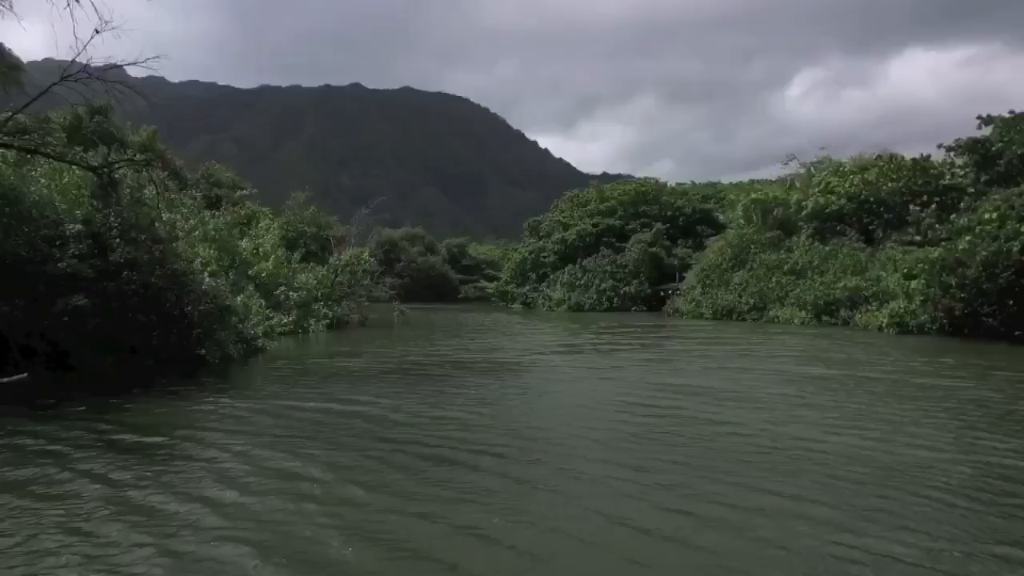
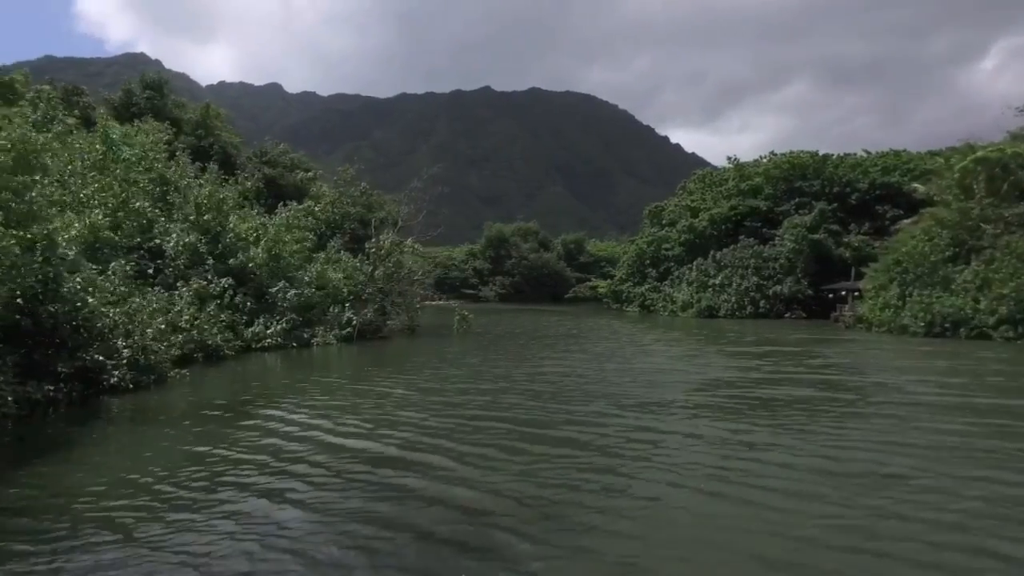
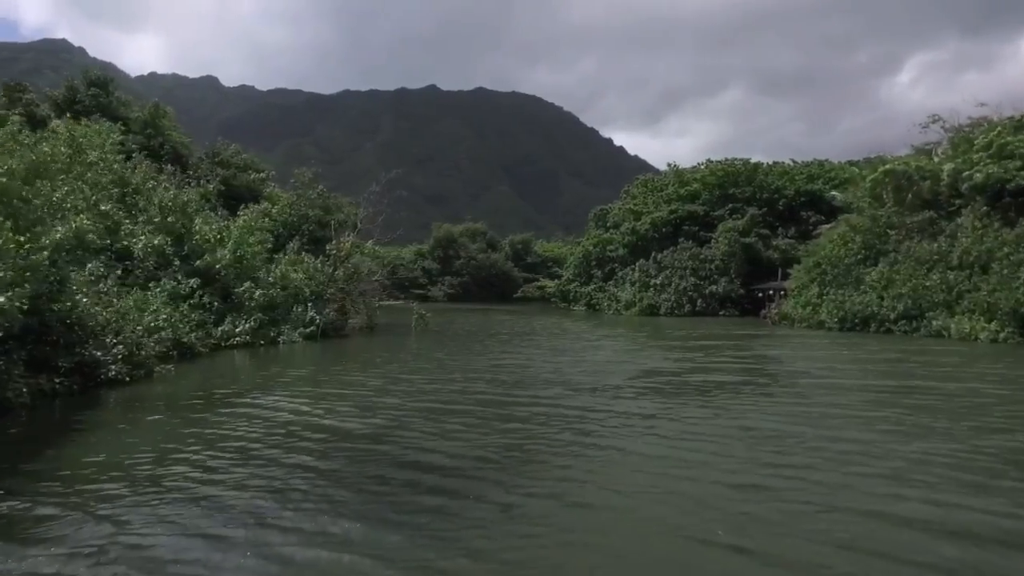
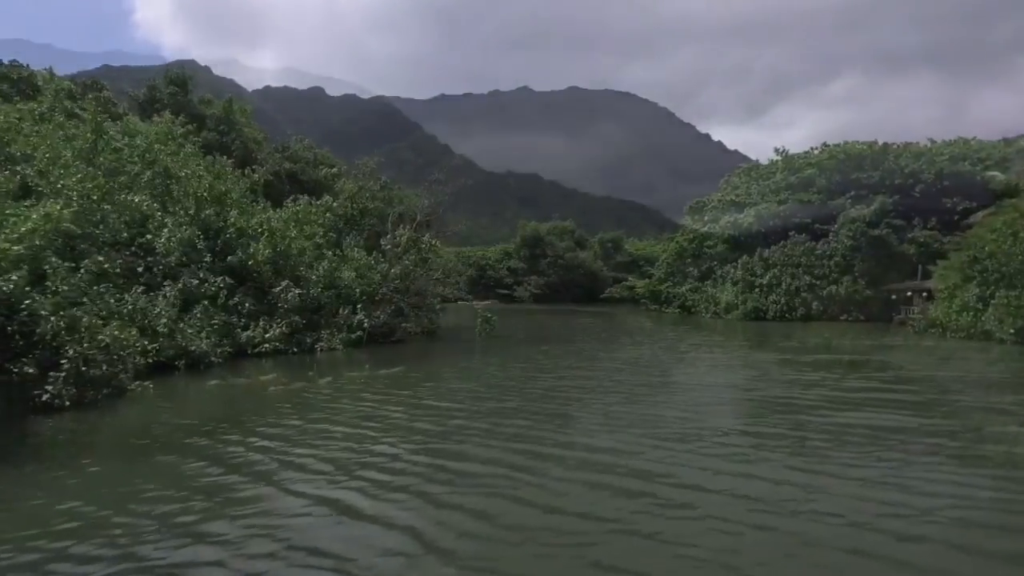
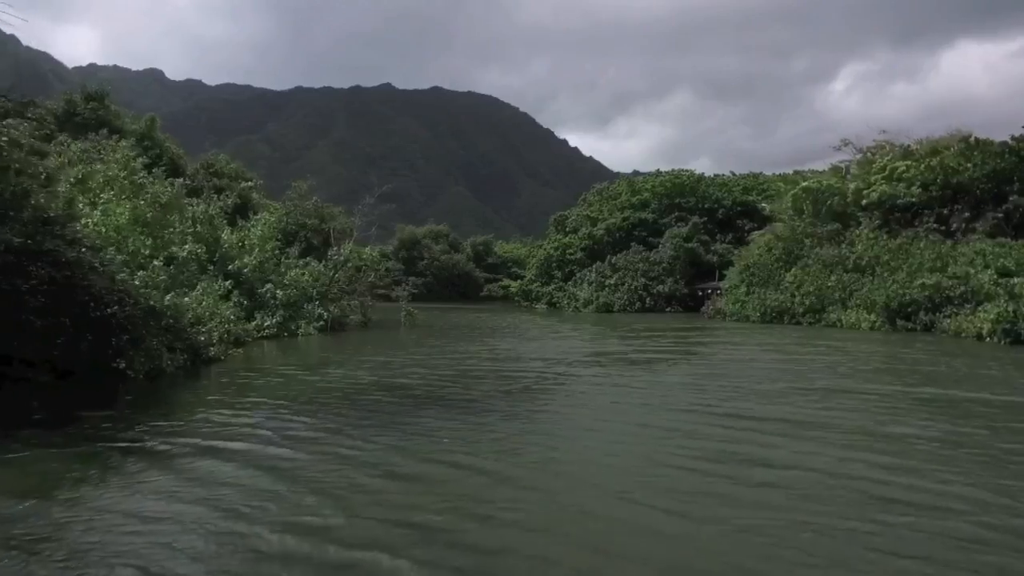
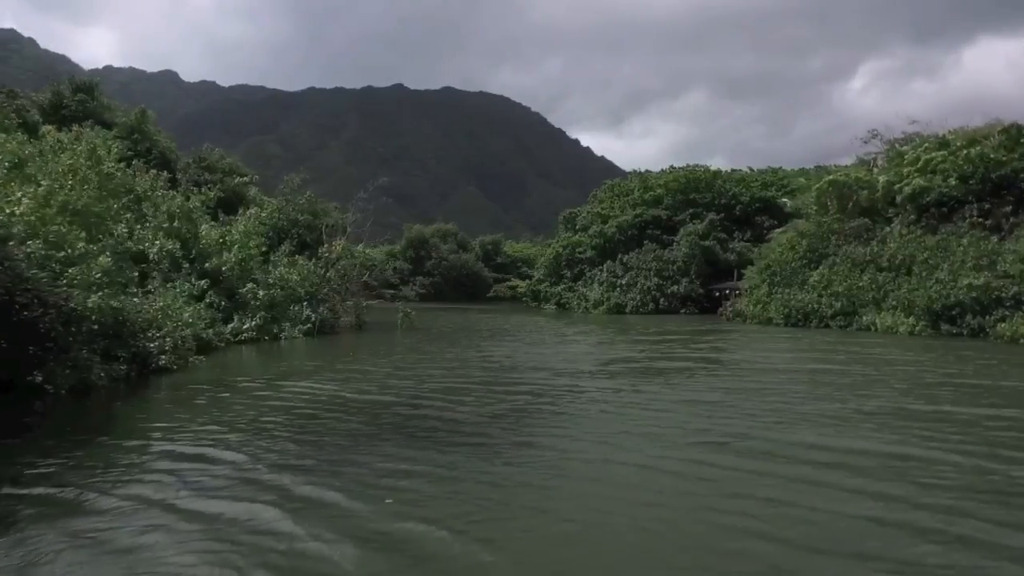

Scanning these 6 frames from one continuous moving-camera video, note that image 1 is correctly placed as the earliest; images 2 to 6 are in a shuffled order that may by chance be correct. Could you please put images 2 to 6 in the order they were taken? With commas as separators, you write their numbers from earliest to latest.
5, 6, 3, 2, 4
